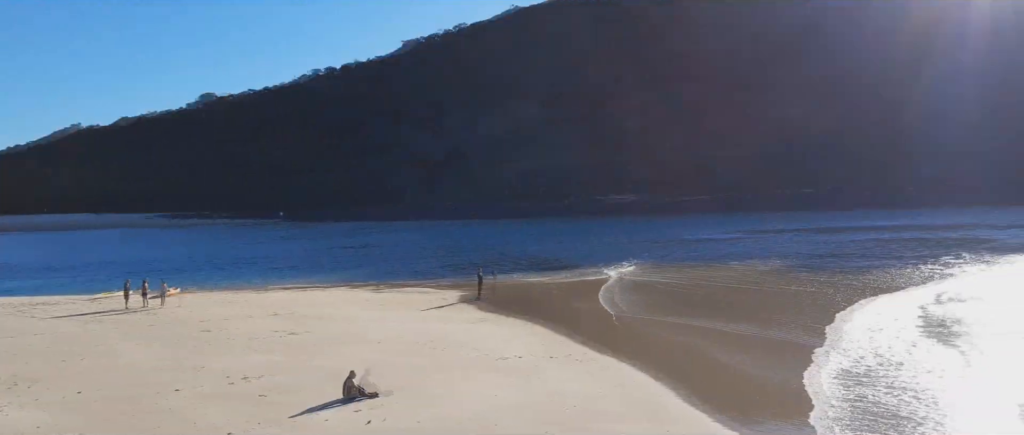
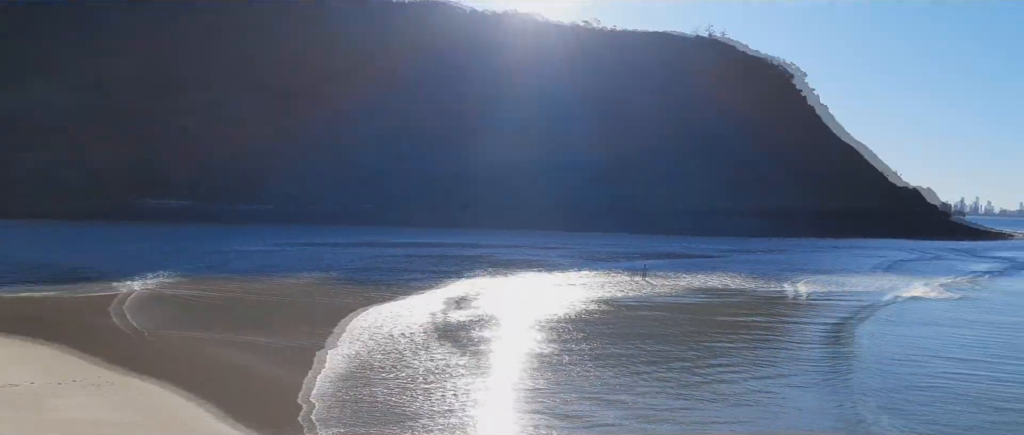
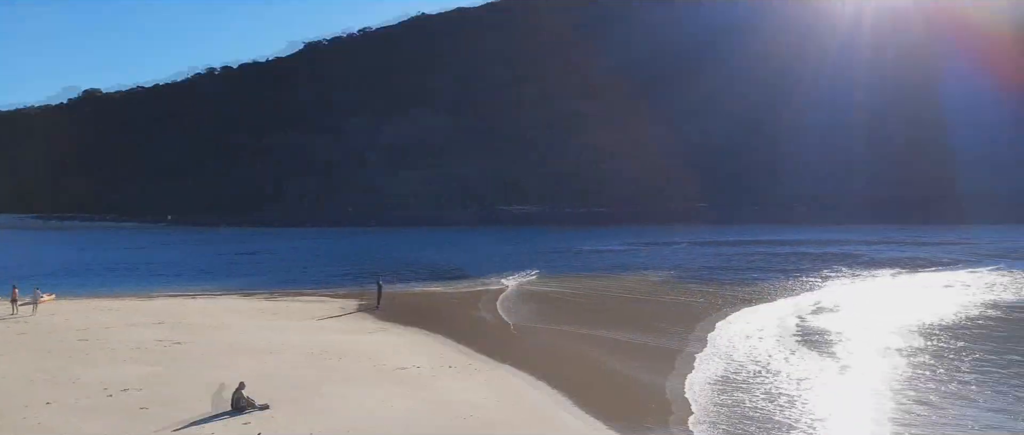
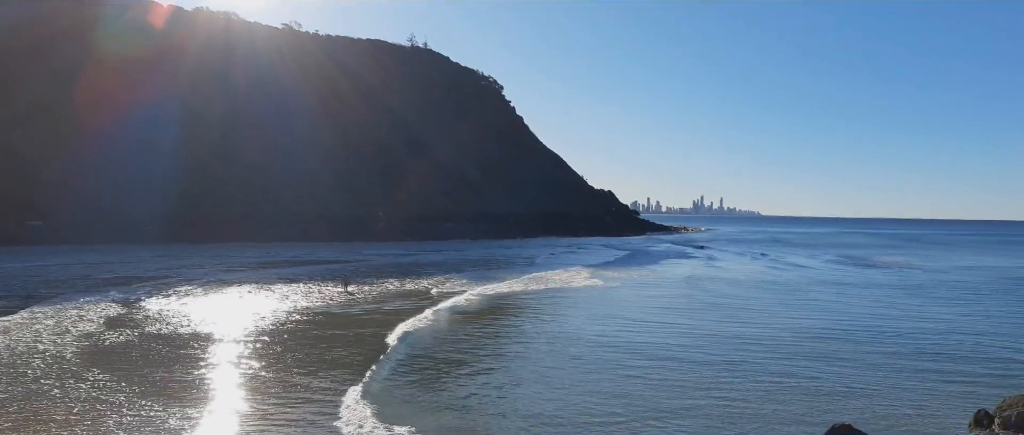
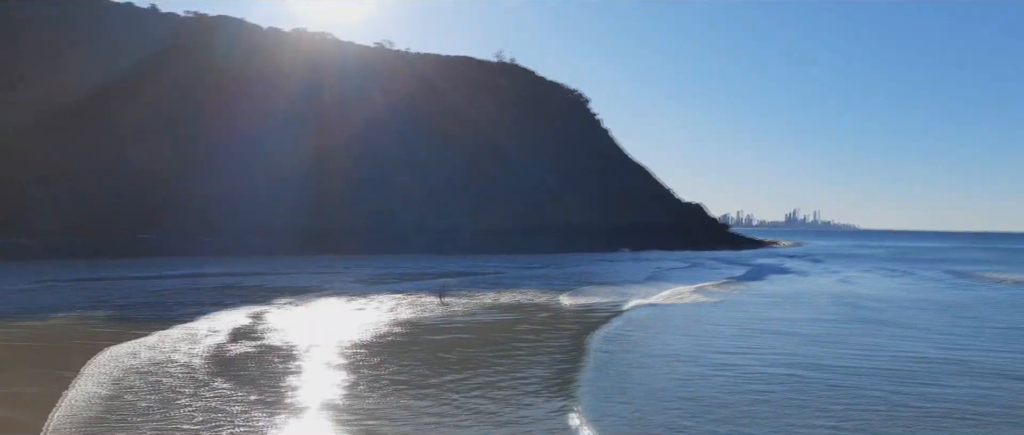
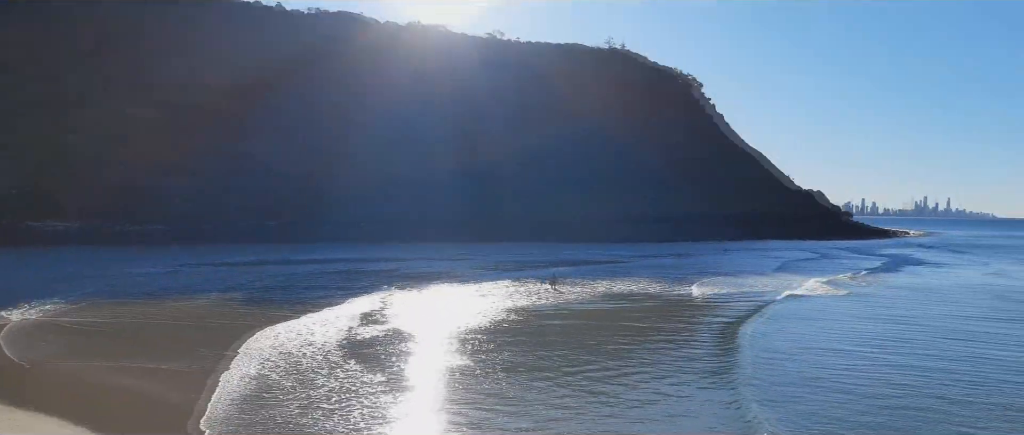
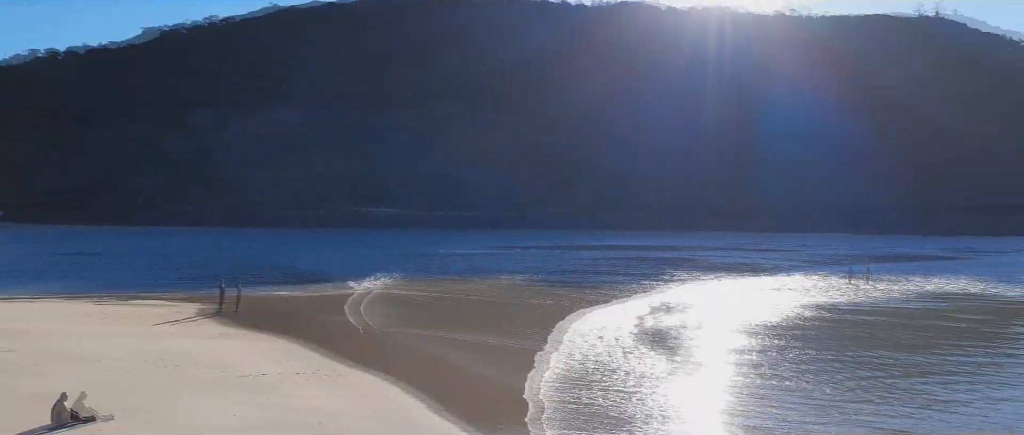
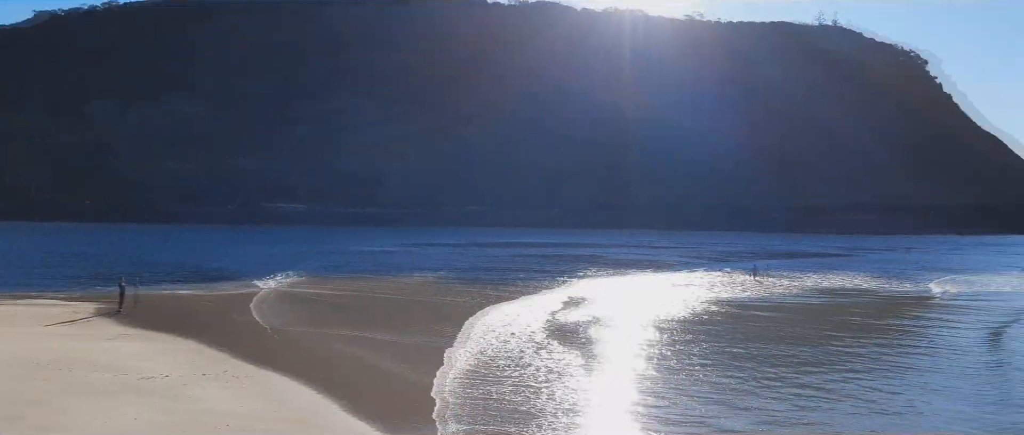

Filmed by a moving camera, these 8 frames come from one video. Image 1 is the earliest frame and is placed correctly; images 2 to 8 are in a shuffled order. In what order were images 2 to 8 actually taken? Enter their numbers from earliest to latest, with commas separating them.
3, 7, 8, 2, 6, 5, 4
